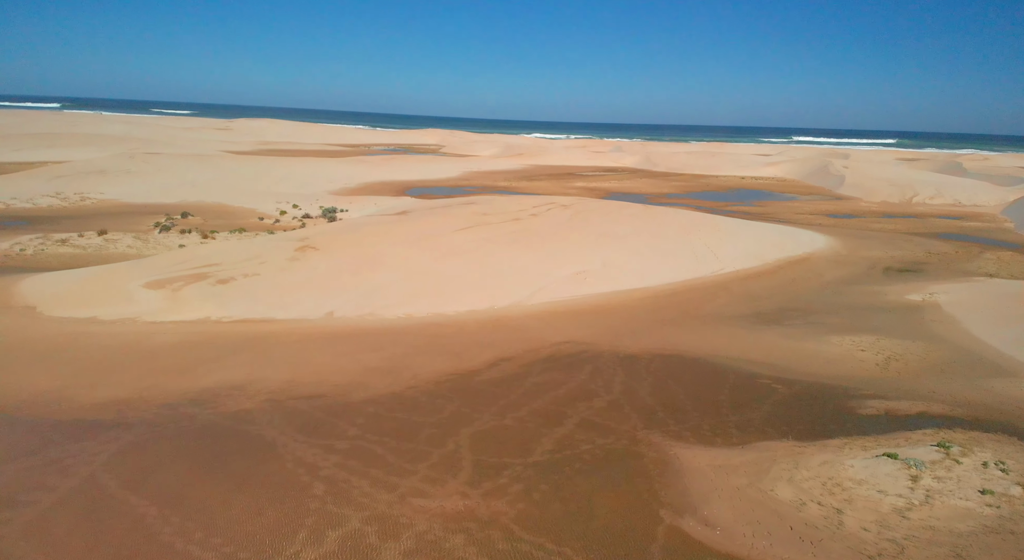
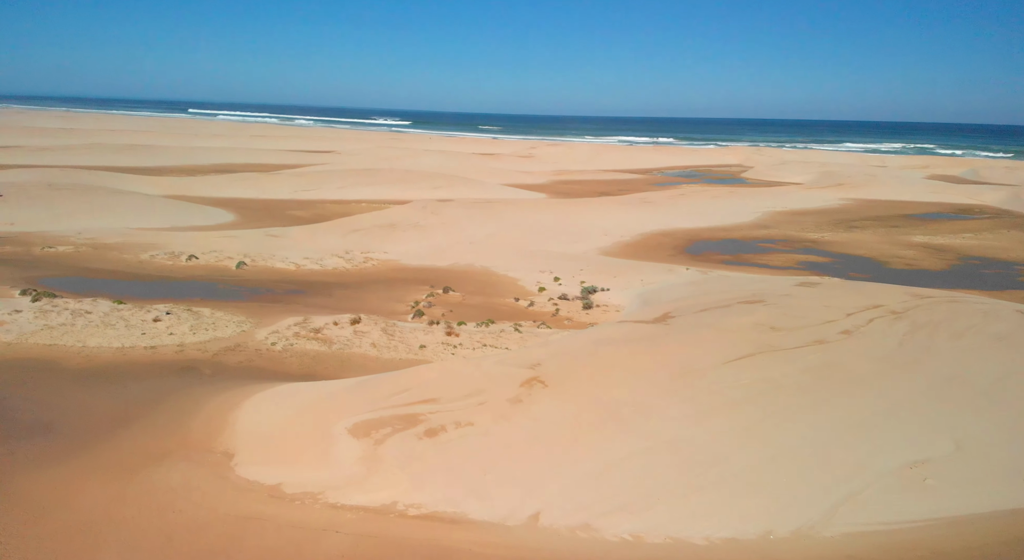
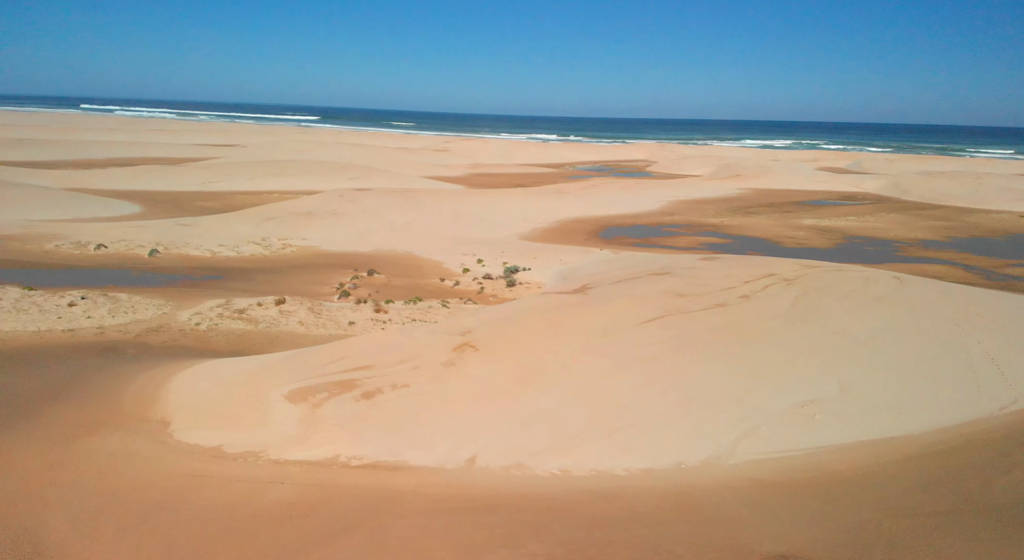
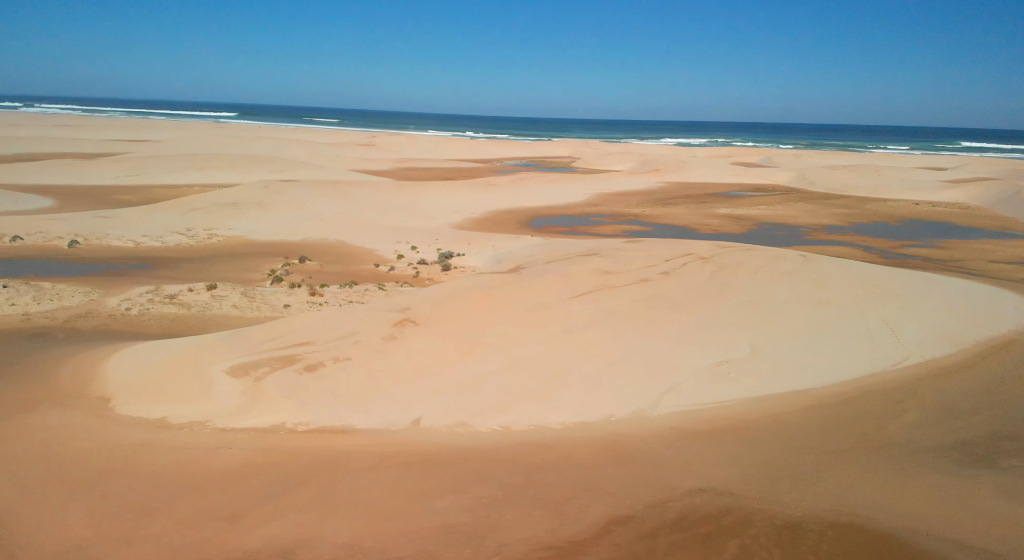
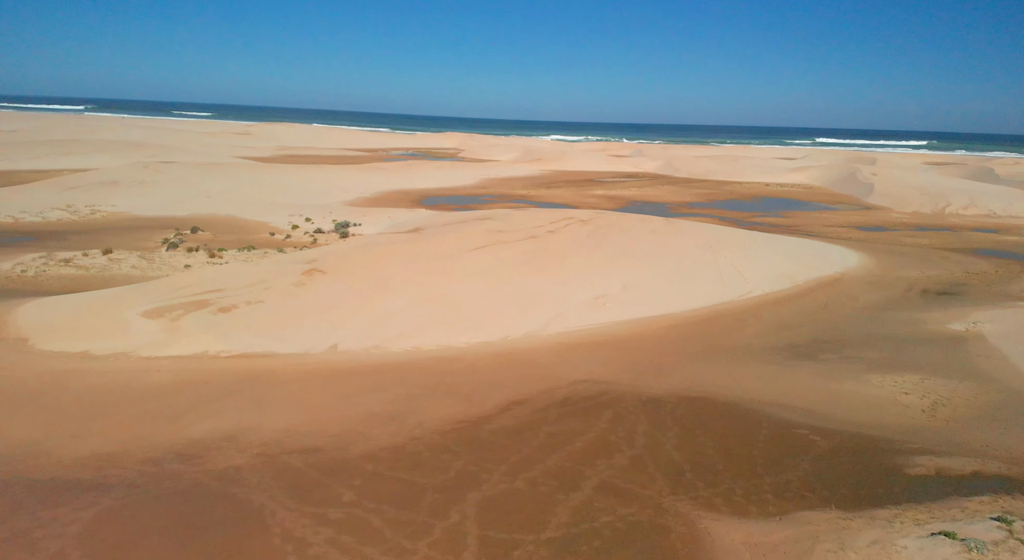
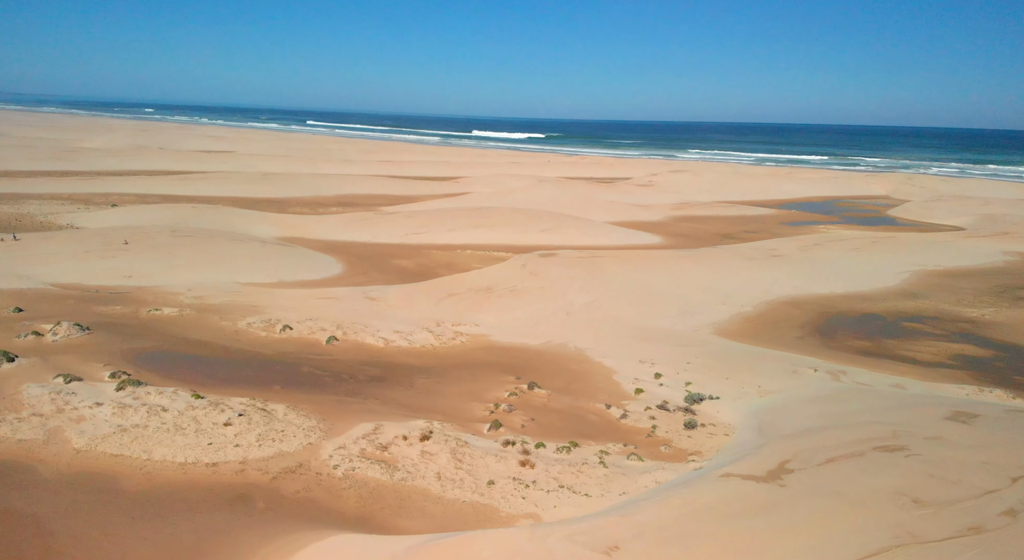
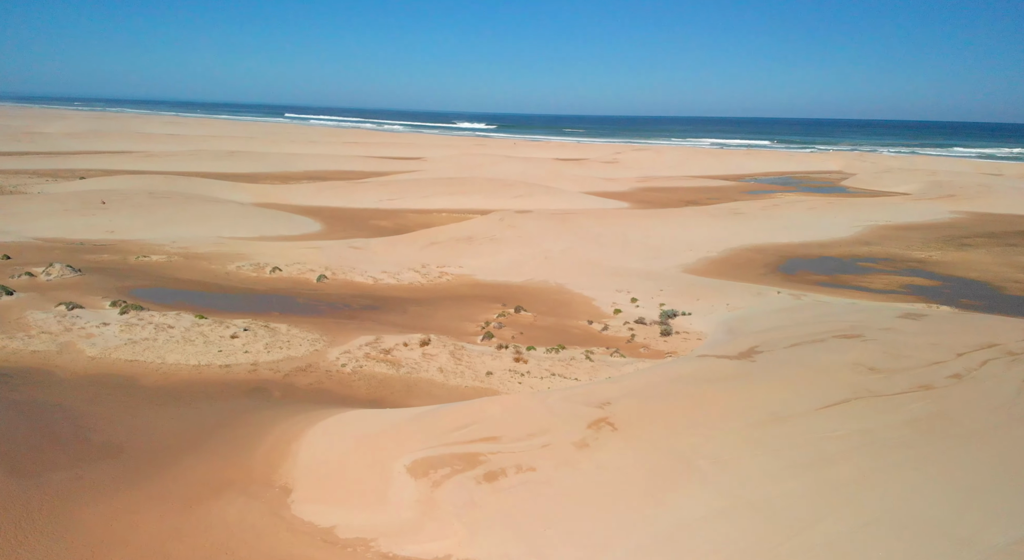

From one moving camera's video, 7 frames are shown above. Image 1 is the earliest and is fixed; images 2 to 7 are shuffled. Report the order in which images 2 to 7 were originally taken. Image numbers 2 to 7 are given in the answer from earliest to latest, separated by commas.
5, 4, 3, 2, 7, 6
